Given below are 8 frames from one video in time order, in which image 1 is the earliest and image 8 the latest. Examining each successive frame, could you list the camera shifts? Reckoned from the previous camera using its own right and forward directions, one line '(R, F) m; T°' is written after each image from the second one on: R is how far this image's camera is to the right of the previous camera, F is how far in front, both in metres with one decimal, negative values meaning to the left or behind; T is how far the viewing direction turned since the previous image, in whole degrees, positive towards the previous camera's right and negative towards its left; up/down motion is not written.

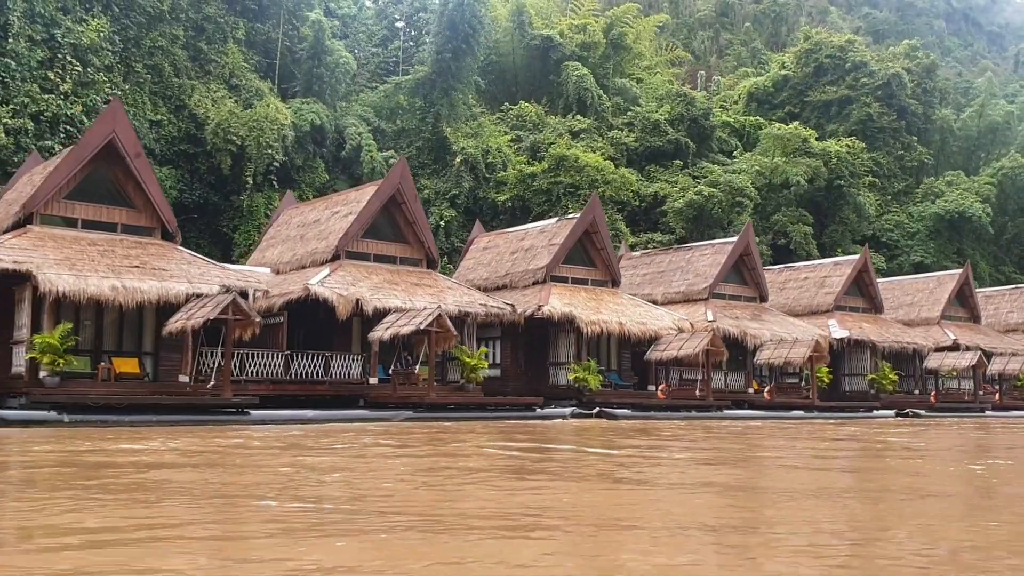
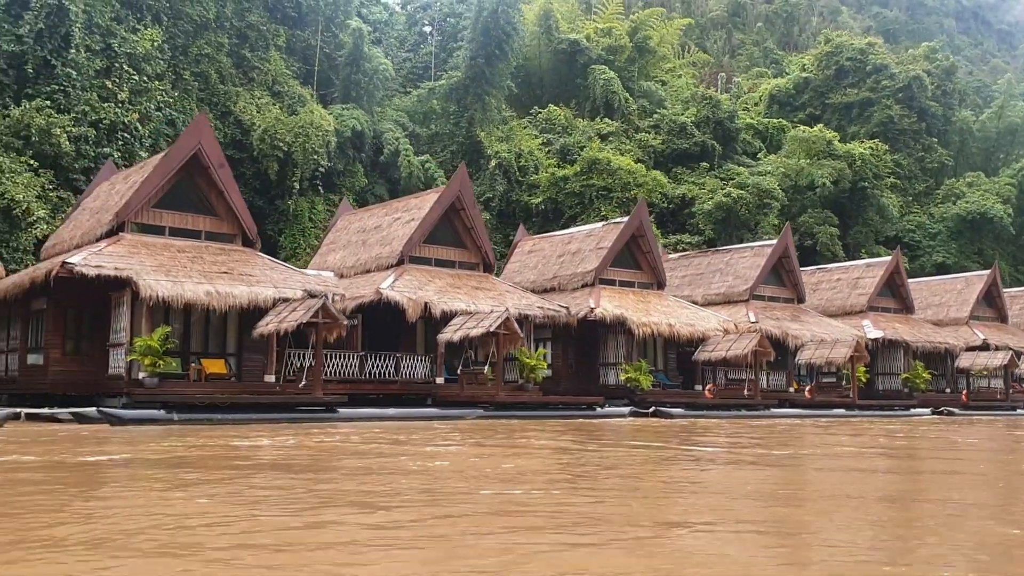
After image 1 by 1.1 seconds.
(-1.0, -0.6) m; 0°
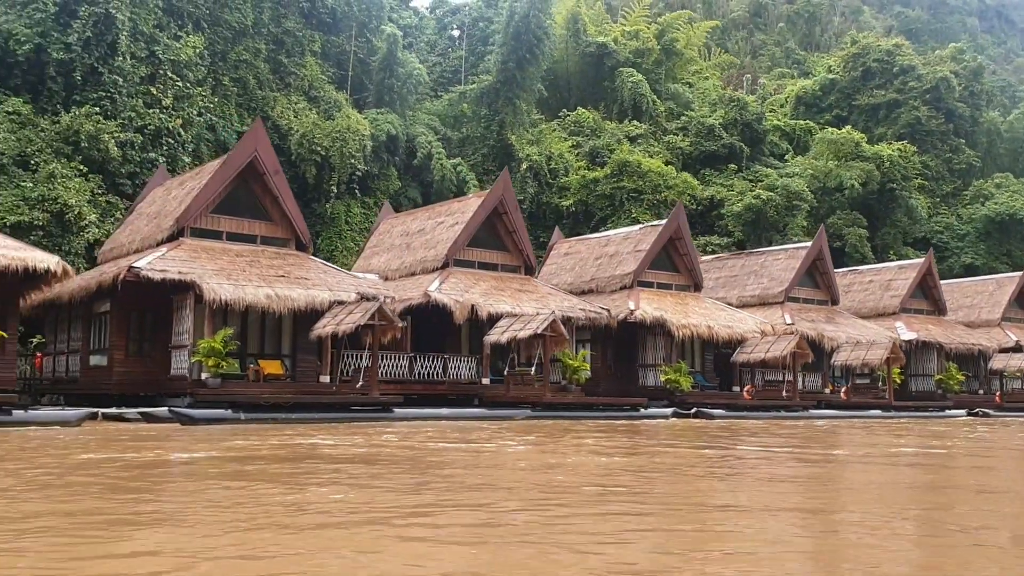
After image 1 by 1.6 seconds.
(-0.5, -0.3) m; -1°
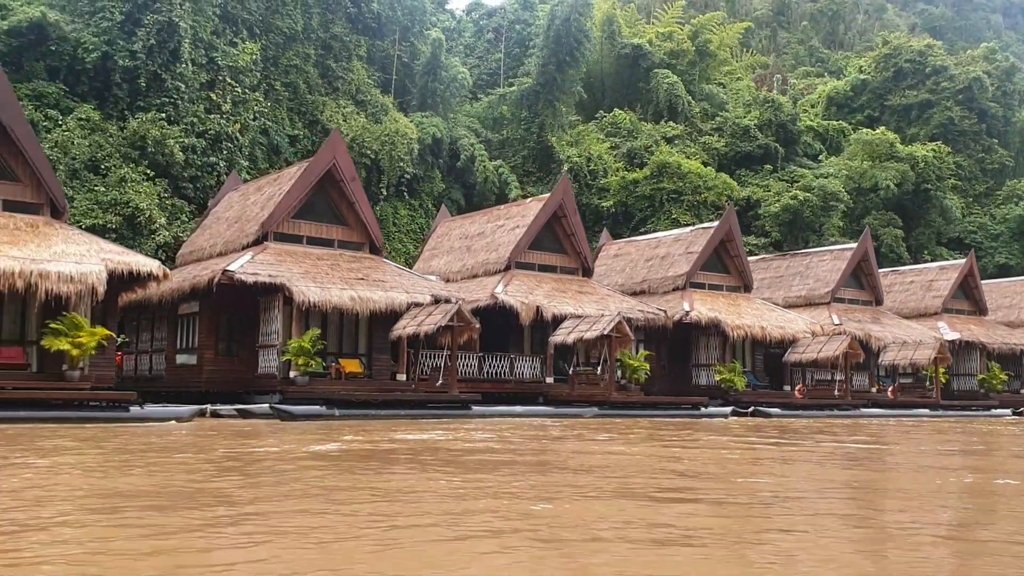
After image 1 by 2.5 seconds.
(-0.9, -0.6) m; -1°
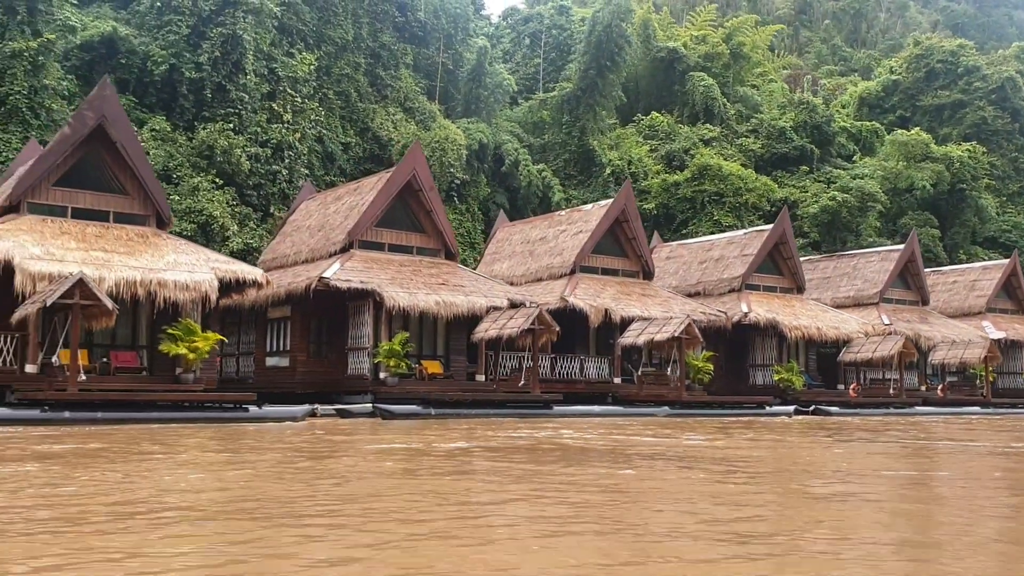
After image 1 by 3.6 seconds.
(-1.0, -0.6) m; -1°
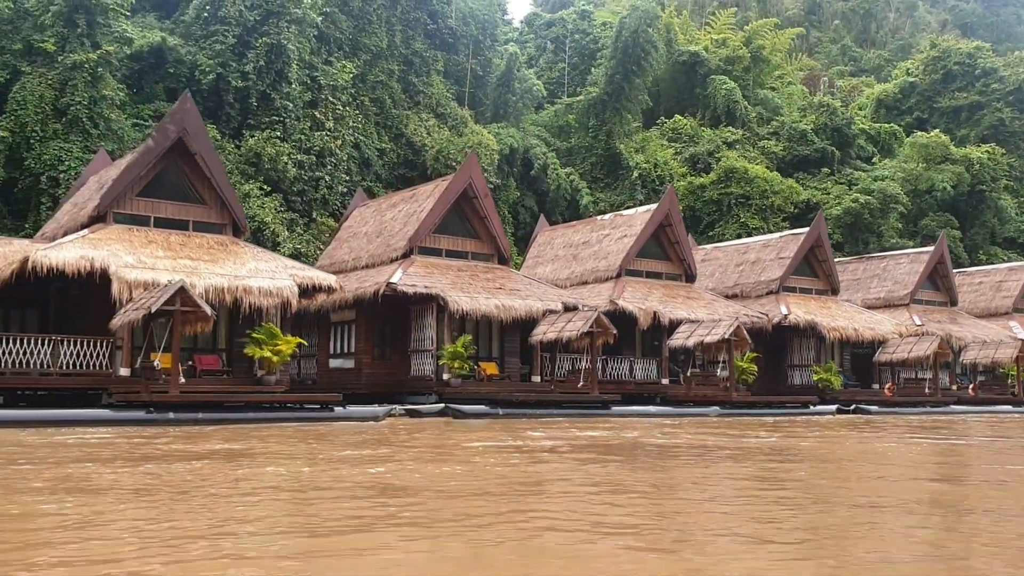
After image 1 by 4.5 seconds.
(-0.9, -0.6) m; 0°
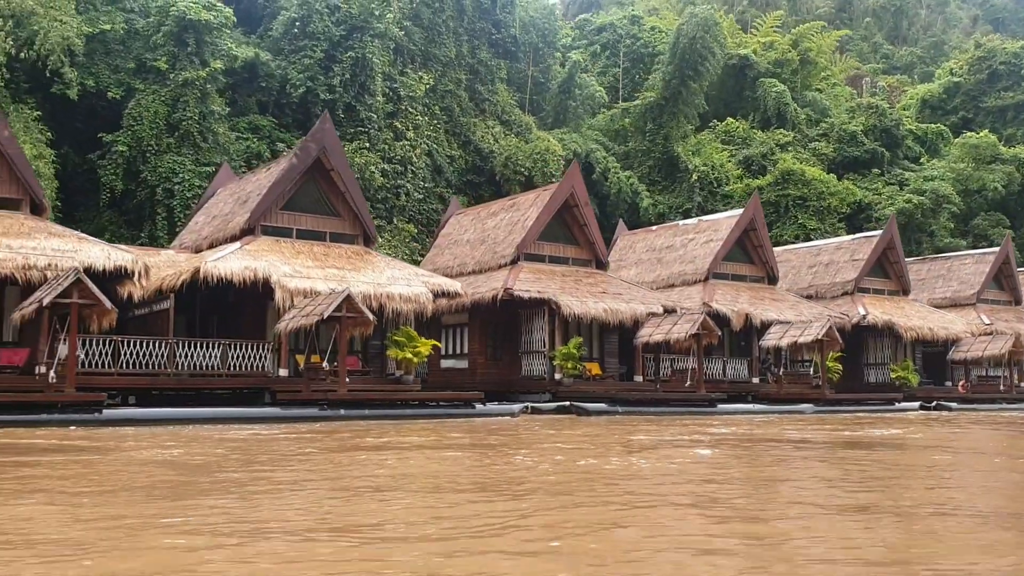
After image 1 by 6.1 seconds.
(-1.6, -1.0) m; -1°
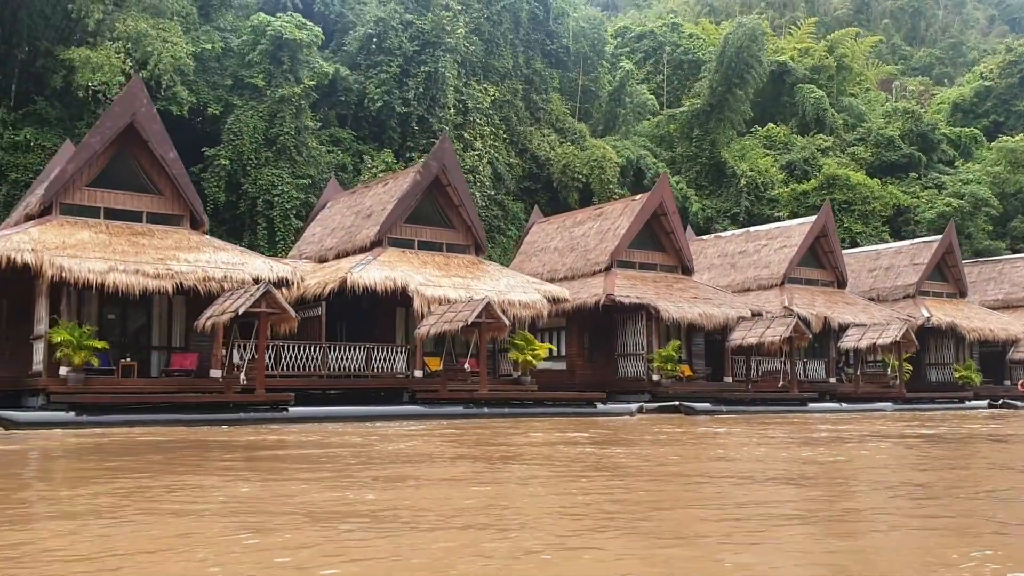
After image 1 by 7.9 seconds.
(-1.8, -1.1) m; 0°
